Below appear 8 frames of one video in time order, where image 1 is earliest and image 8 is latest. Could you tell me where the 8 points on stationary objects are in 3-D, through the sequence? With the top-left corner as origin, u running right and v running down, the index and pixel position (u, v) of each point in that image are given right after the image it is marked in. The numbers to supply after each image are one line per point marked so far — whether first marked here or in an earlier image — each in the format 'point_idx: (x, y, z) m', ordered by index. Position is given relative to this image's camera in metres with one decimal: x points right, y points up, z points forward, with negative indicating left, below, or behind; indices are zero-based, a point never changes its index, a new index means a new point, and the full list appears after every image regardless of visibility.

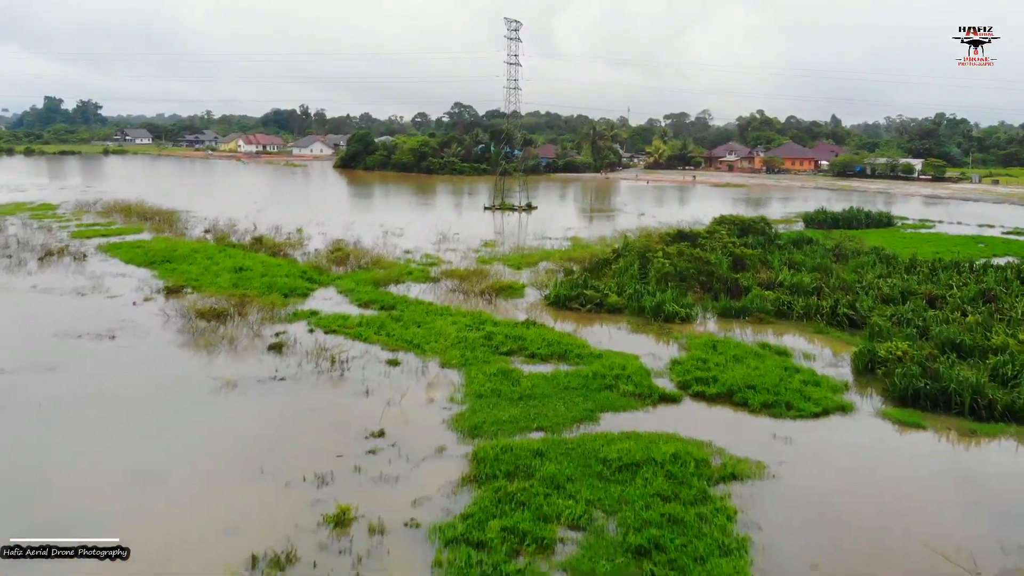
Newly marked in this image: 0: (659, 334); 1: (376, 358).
0: (+2.5, -0.8, +16.3) m
1: (-2.0, -1.0, +13.9) m
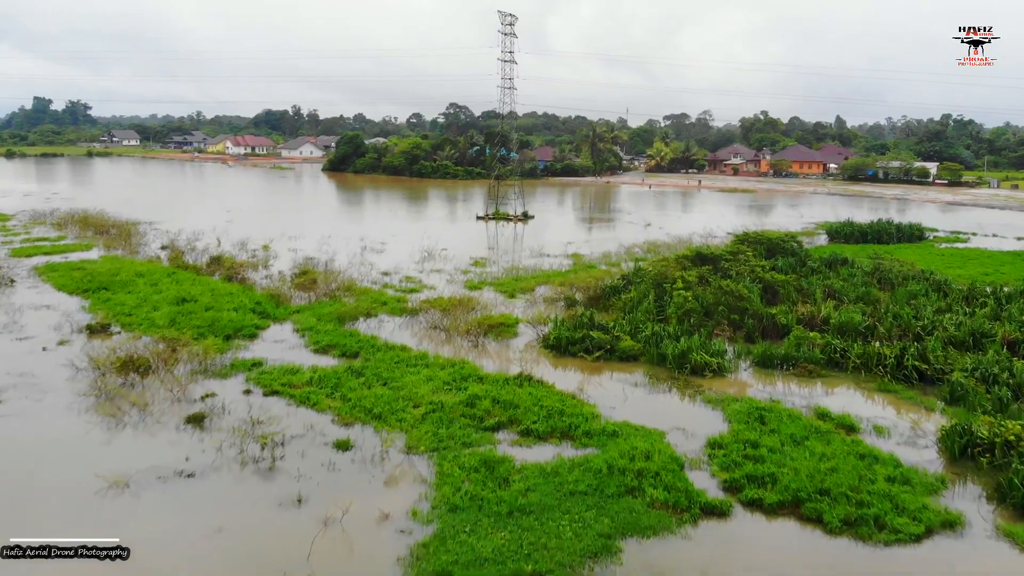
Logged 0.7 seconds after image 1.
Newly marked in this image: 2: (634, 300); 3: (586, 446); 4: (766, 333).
0: (+2.4, -1.4, +13.1) m
1: (-2.1, -1.7, +10.7) m
2: (+2.2, -0.2, +17.0) m
3: (+0.8, -1.7, +10.4) m
4: (+4.3, -0.8, +15.9) m
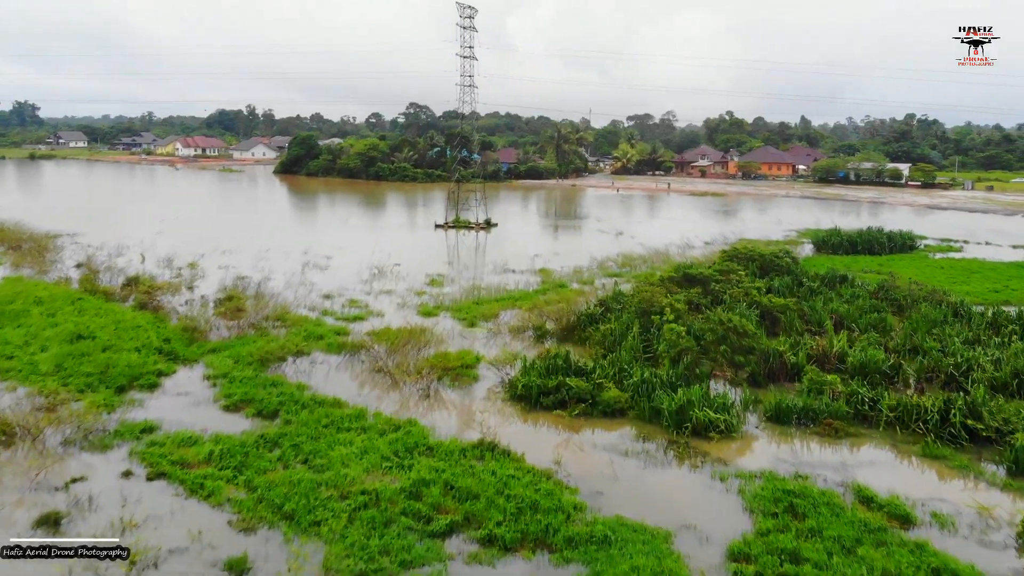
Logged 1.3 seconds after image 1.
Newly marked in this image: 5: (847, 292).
0: (+1.9, -1.9, +10.5) m
1: (-2.5, -2.2, +7.9) m
2: (+1.6, -0.7, +14.3) m
3: (+0.5, -2.2, +7.7) m
4: (+3.7, -1.2, +13.3) m
5: (+6.7, -0.1, +18.8) m
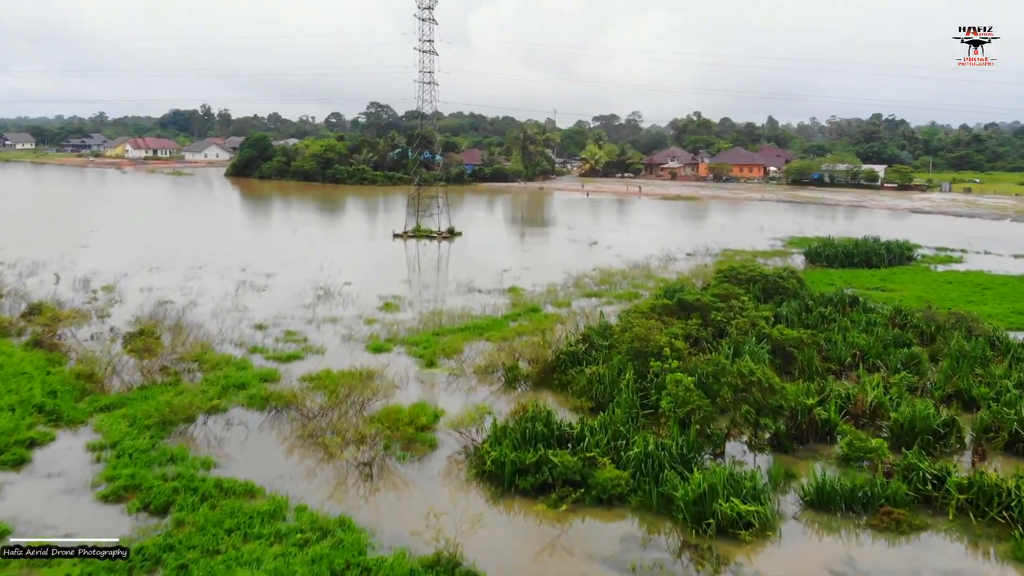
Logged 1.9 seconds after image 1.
0: (+1.6, -2.4, +7.9) m
1: (-2.7, -2.7, +5.1) m
2: (+1.2, -1.2, +11.7) m
3: (+0.3, -2.7, +5.0) m
4: (+3.3, -1.7, +10.8) m
5: (+6.1, -0.5, +16.4) m
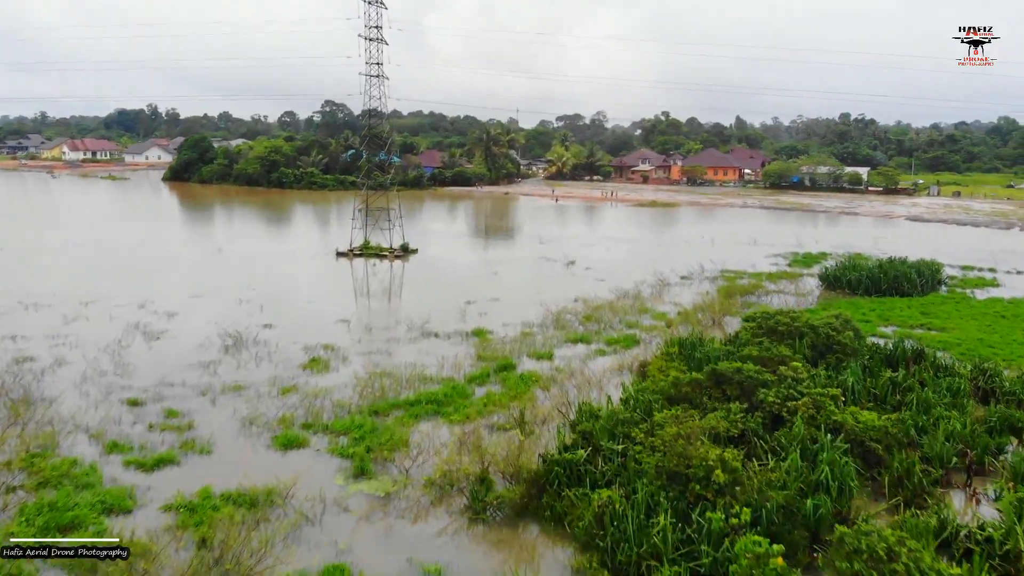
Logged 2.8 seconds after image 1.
0: (+1.6, -3.1, +3.7) m
1: (-2.6, -3.5, +0.7) m
2: (+0.9, -2.0, +7.5) m
3: (+0.3, -3.5, +0.8) m
4: (+3.1, -2.5, +6.7) m
5: (+5.6, -1.3, +12.4) m
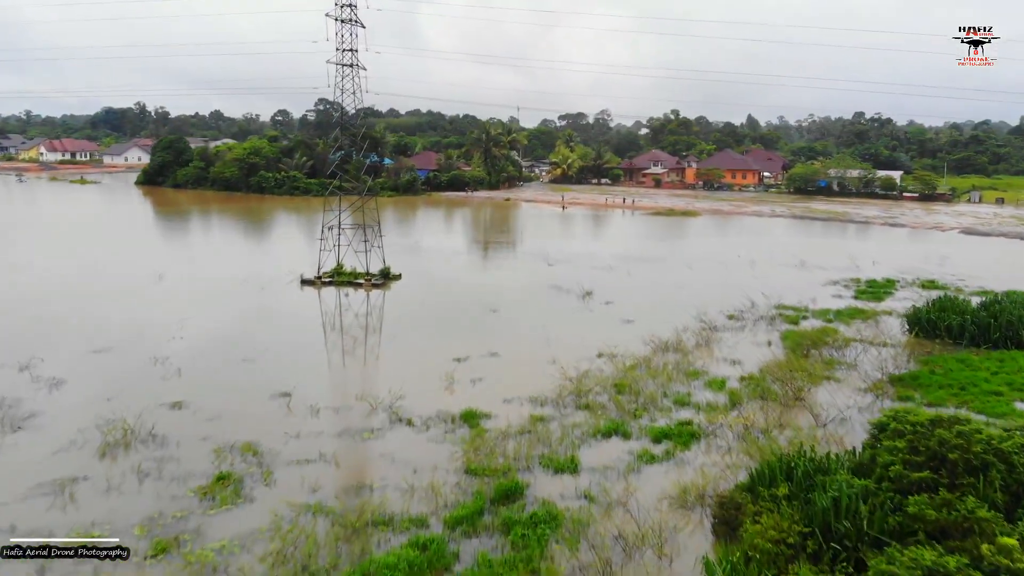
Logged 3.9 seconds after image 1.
0: (+1.6, -4.0, -1.1) m
1: (-2.6, -4.4, -4.0) m
2: (+1.0, -2.8, +2.8) m
3: (+0.4, -4.3, -3.9) m
4: (+3.2, -3.3, +1.9) m
5: (+5.7, -2.1, +7.6) m
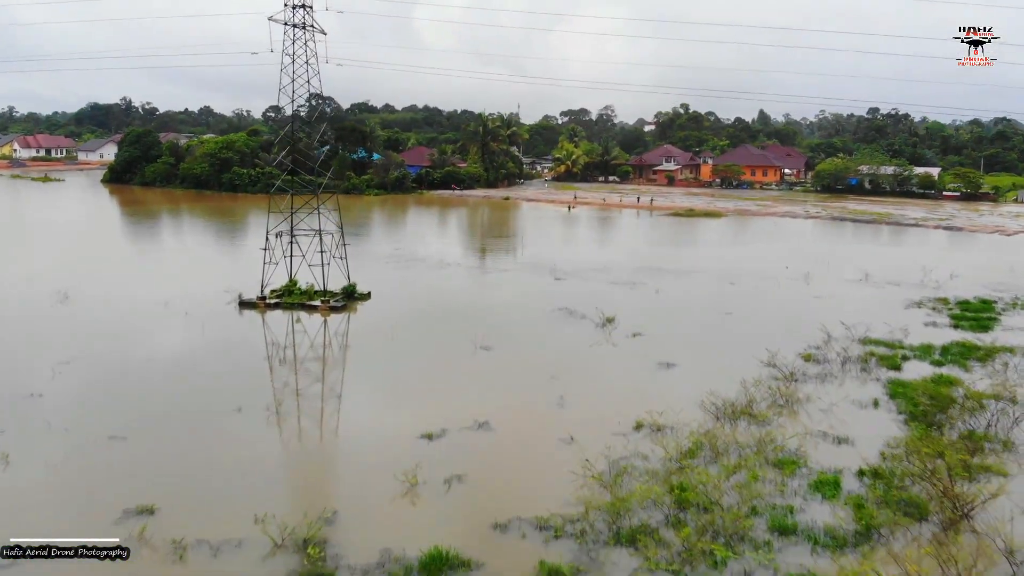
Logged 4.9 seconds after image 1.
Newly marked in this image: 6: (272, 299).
0: (+1.6, -4.4, -5.8) m
1: (-2.6, -4.8, -8.8) m
2: (+0.9, -3.3, -2.0) m
3: (+0.4, -4.8, -8.7) m
4: (+3.1, -3.8, -2.8) m
5: (+5.7, -2.5, +2.9) m
6: (-4.6, -0.2, +18.3) m
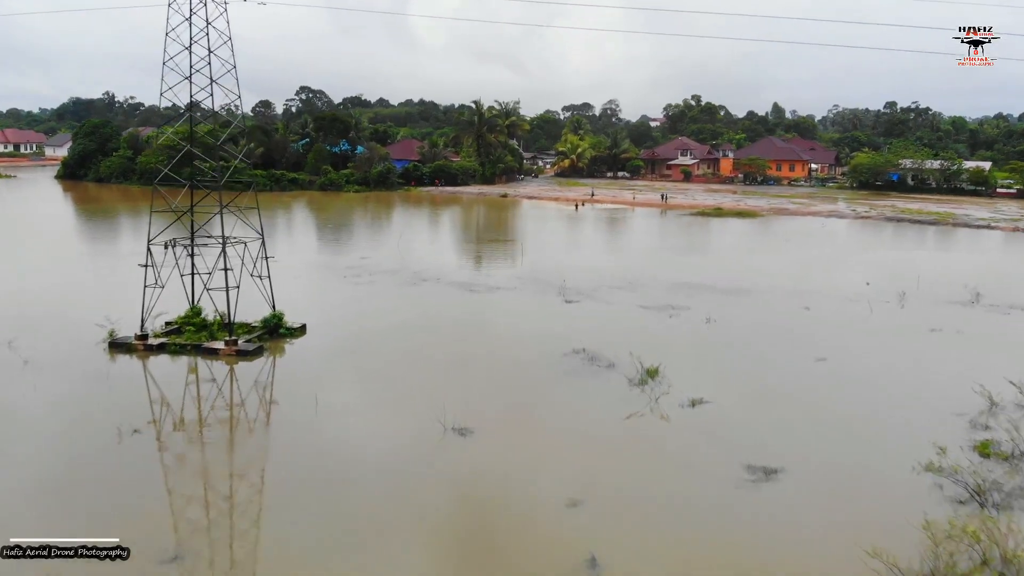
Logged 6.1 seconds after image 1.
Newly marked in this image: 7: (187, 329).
0: (+1.5, -4.9, -11.1) m
1: (-2.7, -5.3, -14.1) m
2: (+0.8, -3.7, -7.3) m
3: (+0.3, -5.3, -14.0) m
4: (+3.0, -4.2, -8.1) m
5: (+5.6, -3.0, -2.4) m
6: (-4.6, -0.6, +13.0) m
7: (-4.3, -0.5, +13.6) m
